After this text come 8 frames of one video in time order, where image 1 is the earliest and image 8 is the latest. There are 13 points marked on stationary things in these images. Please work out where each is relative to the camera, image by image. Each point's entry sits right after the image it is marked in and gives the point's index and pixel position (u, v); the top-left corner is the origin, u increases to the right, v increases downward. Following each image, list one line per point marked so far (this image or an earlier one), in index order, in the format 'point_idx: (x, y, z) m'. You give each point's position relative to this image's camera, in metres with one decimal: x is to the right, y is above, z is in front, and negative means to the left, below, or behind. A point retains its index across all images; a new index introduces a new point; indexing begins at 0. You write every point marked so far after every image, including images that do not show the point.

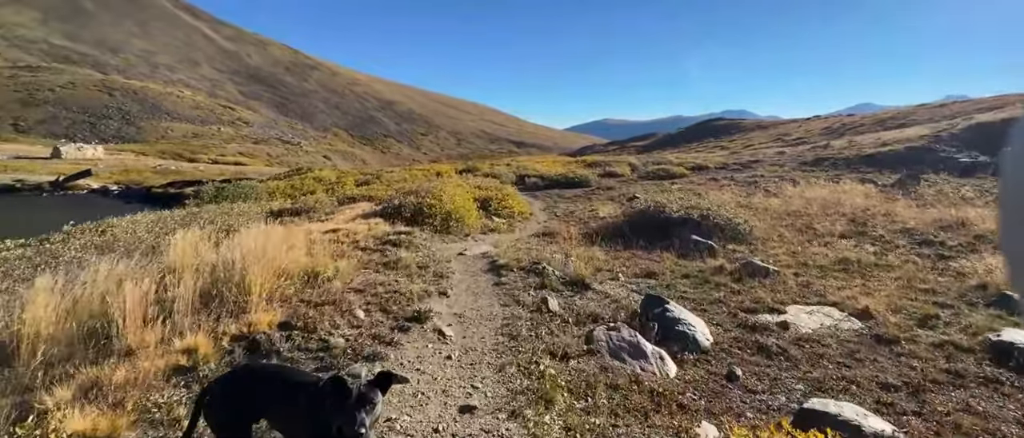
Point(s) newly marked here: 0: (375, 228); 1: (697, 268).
0: (-5.4, -0.4, +17.1) m
1: (+7.3, -2.0, +17.2) m
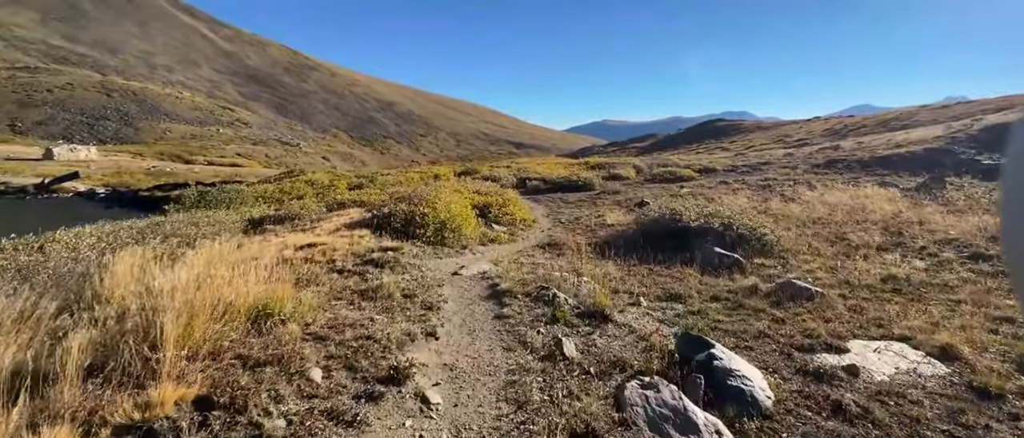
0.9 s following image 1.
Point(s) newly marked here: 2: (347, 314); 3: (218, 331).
0: (-5.2, -0.8, +14.9) m
1: (+7.4, -2.4, +15.0) m
2: (-3.3, -1.9, +8.7) m
3: (-4.7, -1.8, +7.0) m
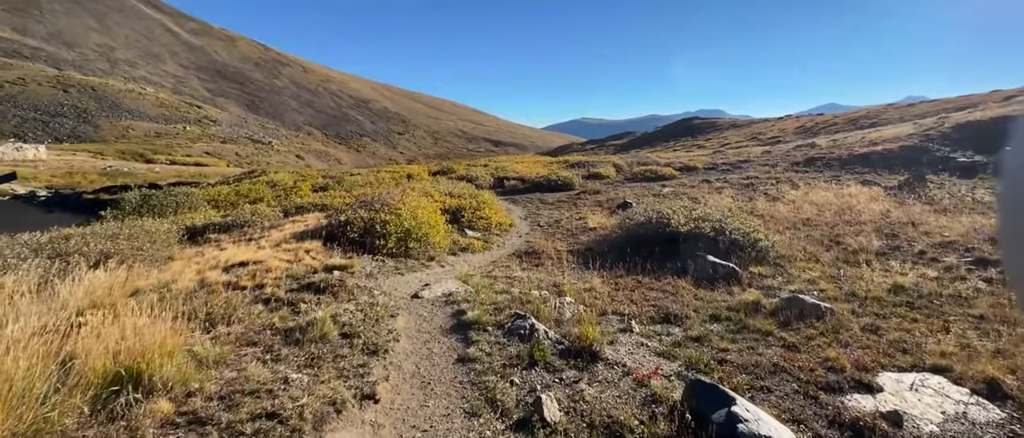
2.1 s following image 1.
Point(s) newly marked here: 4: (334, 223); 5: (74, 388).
0: (-6.1, -1.2, +12.6) m
1: (+6.6, -2.7, +13.4) m
2: (-3.8, -2.2, +6.5) m
3: (-5.1, -2.2, +4.7) m
4: (-7.5, -0.1, +18.6) m
5: (-5.3, -2.1, +5.3) m
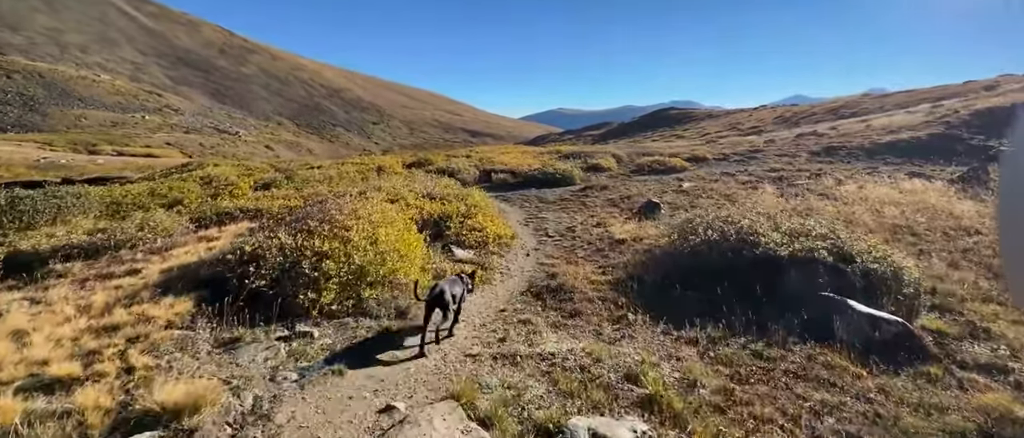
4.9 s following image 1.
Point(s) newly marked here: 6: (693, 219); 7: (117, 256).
0: (-5.2, -2.0, +5.4) m
1: (+7.4, -3.3, +6.8) m
2: (-2.6, -3.2, -0.6) m
3: (-3.9, -3.1, -2.4) m
4: (-7.0, -0.8, +11.3) m
5: (-4.1, -3.0, -1.8) m
6: (+7.4, -0.1, +18.1) m
7: (-13.1, -1.1, +14.3) m
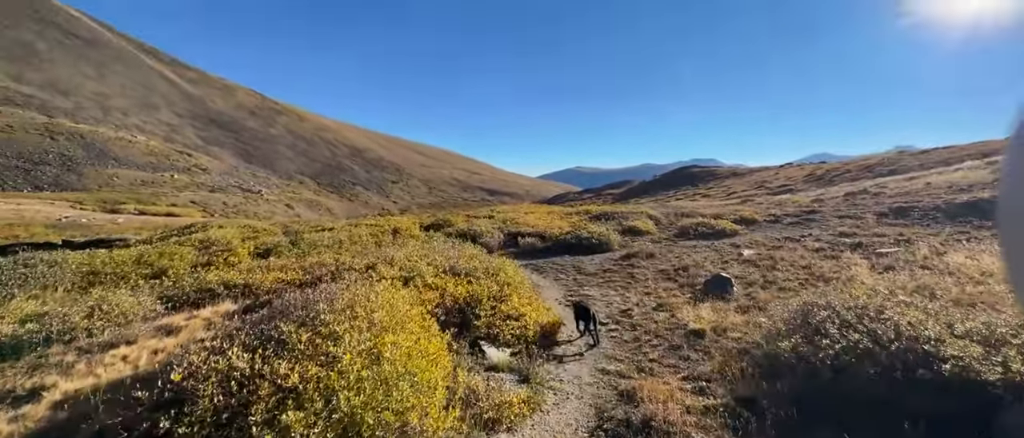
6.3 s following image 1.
0: (-4.3, -3.0, +1.4) m
1: (+8.4, -4.6, +2.0) m
2: (-2.0, -3.4, -4.8) m
3: (-3.3, -3.2, -6.6) m
4: (-5.7, -2.6, +7.5) m
5: (-3.5, -3.1, -6.0) m
6: (+9.0, -2.8, +13.6) m
7: (-11.7, -3.3, +10.7) m
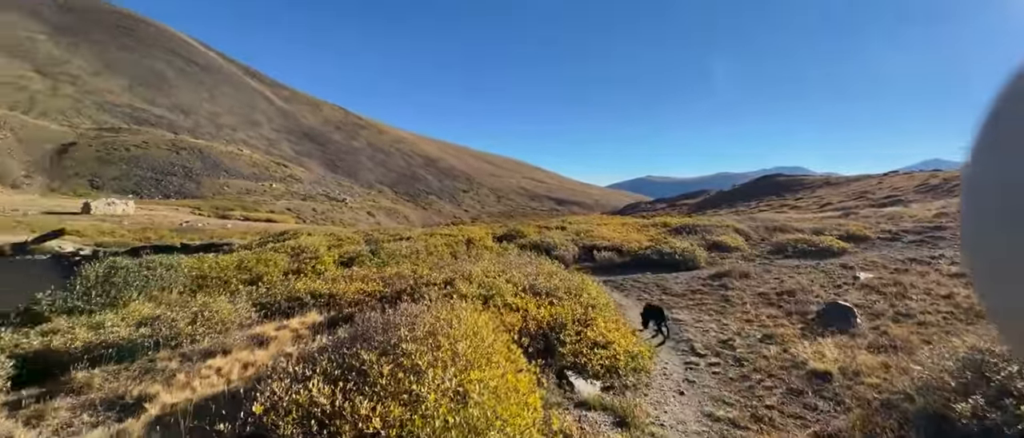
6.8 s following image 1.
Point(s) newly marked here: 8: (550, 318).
0: (-3.6, -3.2, +0.9) m
1: (+8.9, -4.9, -0.4) m
2: (-2.3, -3.5, -5.6) m
3: (-3.9, -3.2, -7.1) m
4: (-4.1, -2.9, +7.2) m
5: (-4.0, -3.1, -6.5) m
6: (+11.4, -3.5, +10.9) m
7: (-9.5, -3.6, +11.3) m
8: (+1.1, -3.0, +13.6) m
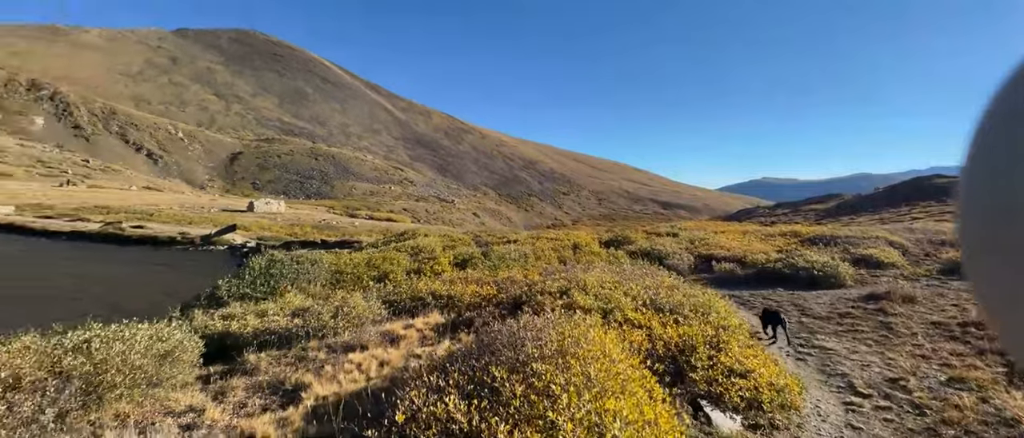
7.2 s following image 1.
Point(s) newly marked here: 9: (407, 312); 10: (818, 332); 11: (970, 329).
0: (-2.8, -3.3, +1.2) m
1: (+9.0, -5.3, -3.0) m
2: (-3.1, -3.6, -5.4) m
3: (-4.9, -3.2, -6.5) m
4: (-1.9, -3.1, +7.4) m
5: (-4.9, -3.2, -5.9) m
6: (+14.0, -3.9, +7.6) m
7: (-6.2, -3.7, +12.7) m
8: (+4.7, -3.3, +12.5) m
9: (-4.1, -3.5, +17.0) m
10: (+13.1, -4.7, +18.4) m
11: (+18.8, -4.5, +17.8) m
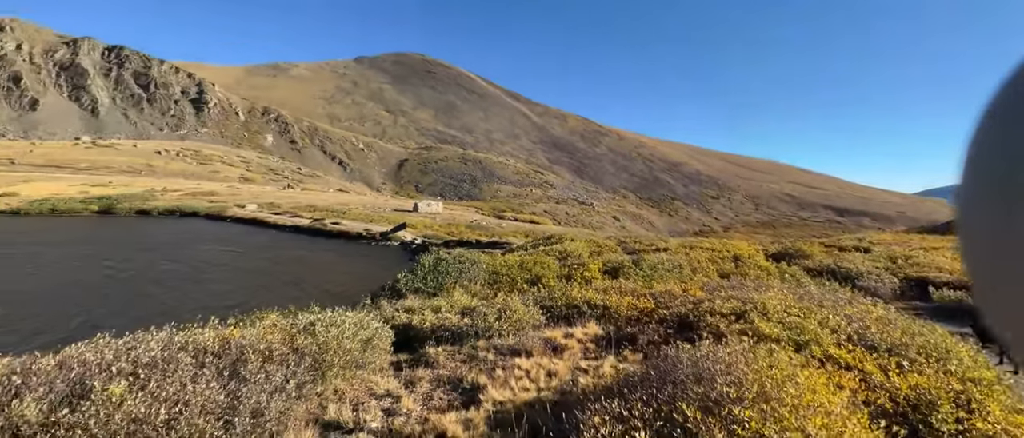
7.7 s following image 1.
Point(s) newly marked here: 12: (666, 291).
0: (-1.7, -3.5, +1.6) m
1: (+8.3, -5.7, -6.1) m
2: (-3.9, -3.7, -4.6) m
3: (-6.0, -3.3, -5.1) m
4: (+1.1, -3.3, +7.2) m
5: (-5.8, -3.2, -4.5) m
6: (+16.3, -4.6, +2.4) m
7: (-1.4, -3.9, +13.5) m
8: (+9.0, -3.8, +10.0) m
9: (+2.0, -3.8, +17.0) m
10: (+18.7, -5.4, +13.0) m
11: (+24.0, -5.3, +10.7) m
12: (+6.8, -3.2, +19.3) m
